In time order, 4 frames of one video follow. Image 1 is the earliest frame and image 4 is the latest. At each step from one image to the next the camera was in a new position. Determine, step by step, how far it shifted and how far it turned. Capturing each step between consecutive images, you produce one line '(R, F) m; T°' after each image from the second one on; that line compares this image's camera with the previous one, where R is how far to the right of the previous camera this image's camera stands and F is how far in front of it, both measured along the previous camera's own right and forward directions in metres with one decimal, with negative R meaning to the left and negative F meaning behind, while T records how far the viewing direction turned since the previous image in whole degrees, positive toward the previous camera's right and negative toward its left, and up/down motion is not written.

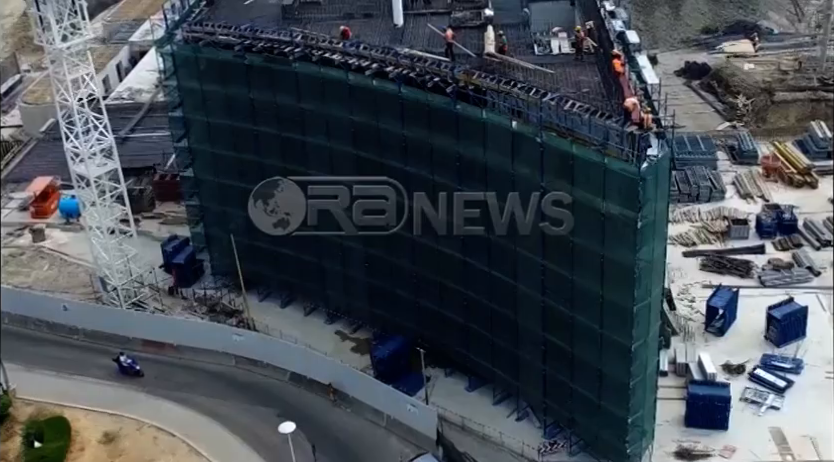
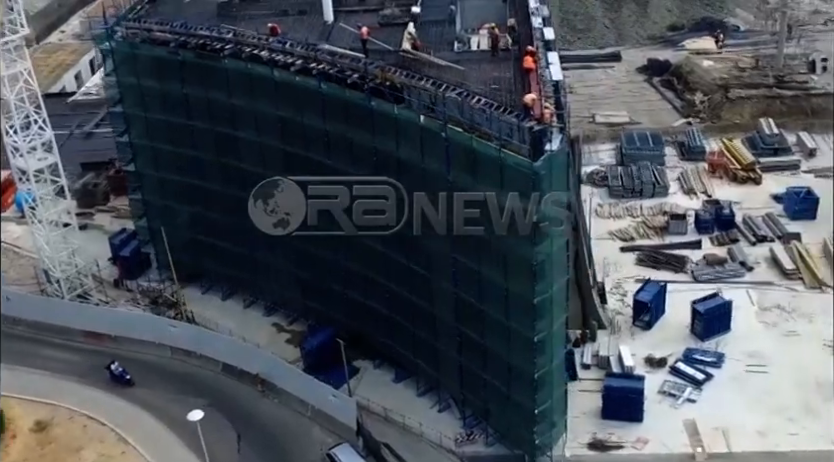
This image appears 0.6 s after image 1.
(+2.2, -0.4) m; -1°
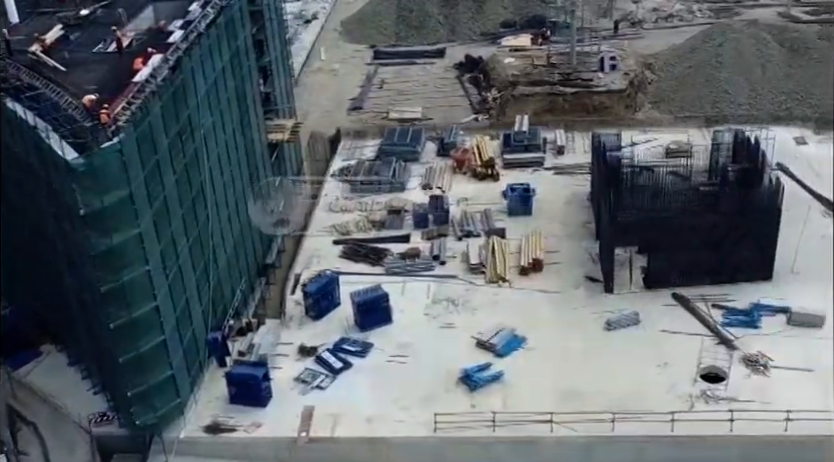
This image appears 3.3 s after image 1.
(+9.9, -1.0) m; -3°
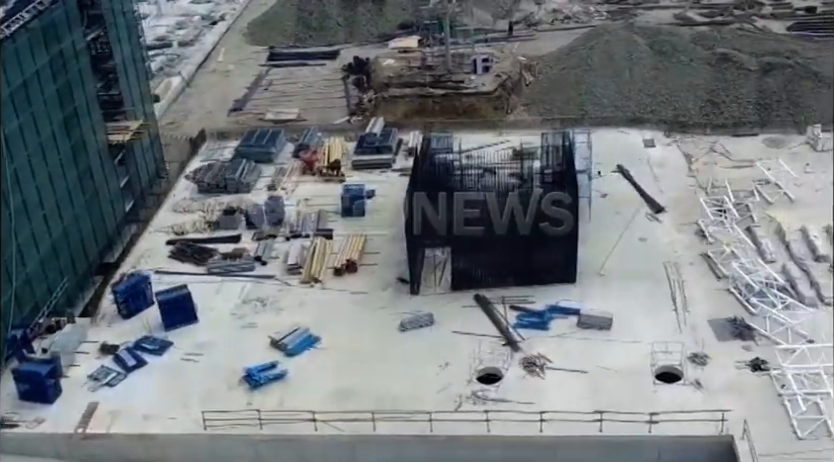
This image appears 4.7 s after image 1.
(+5.8, -0.3) m; -1°
